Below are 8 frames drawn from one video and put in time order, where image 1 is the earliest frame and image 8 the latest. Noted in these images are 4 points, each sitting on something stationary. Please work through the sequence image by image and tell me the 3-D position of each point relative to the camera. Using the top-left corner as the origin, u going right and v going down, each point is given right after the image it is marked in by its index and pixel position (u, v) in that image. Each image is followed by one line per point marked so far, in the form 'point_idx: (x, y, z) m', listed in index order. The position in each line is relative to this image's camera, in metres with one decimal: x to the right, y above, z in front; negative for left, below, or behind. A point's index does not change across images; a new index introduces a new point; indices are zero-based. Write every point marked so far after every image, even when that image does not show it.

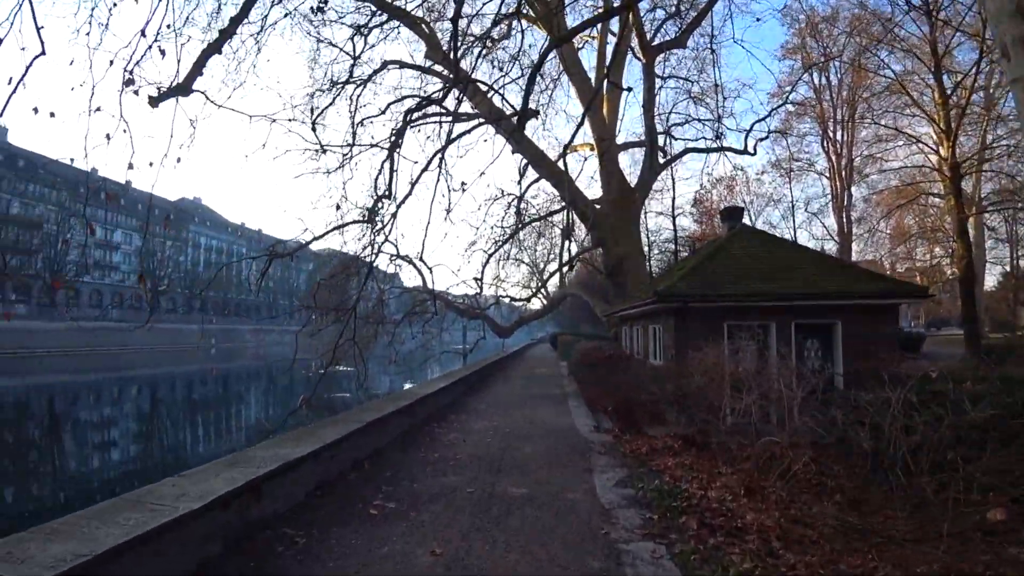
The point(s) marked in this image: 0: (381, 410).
0: (-1.4, -1.3, +8.6) m
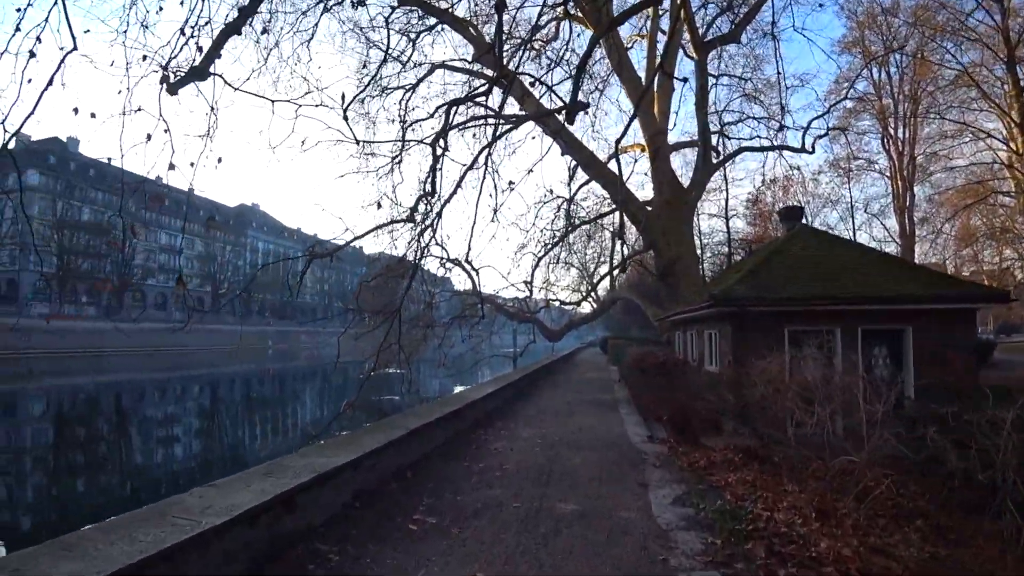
0: (-0.9, -1.4, +8.3) m
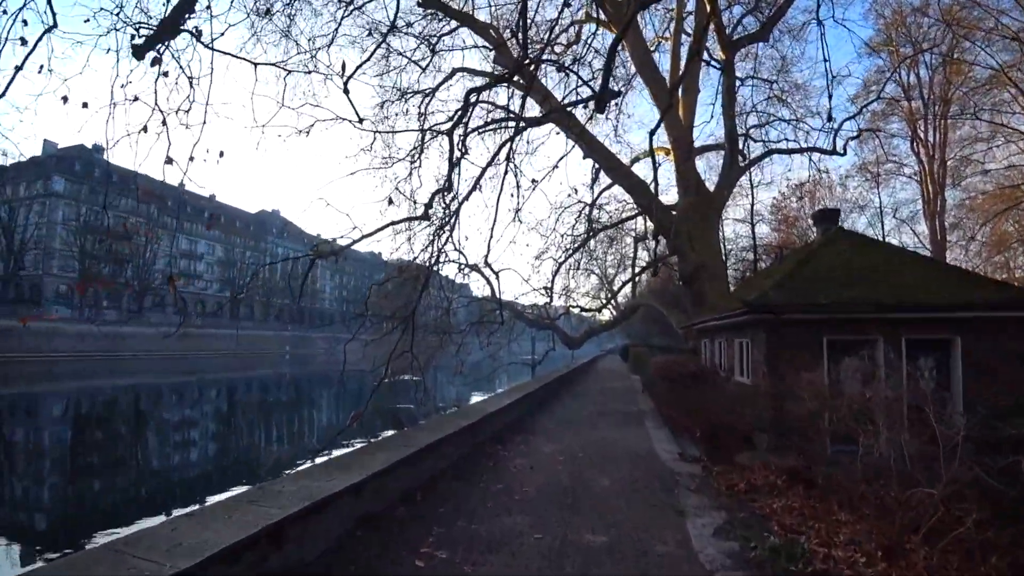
0: (-0.7, -1.4, +7.6) m
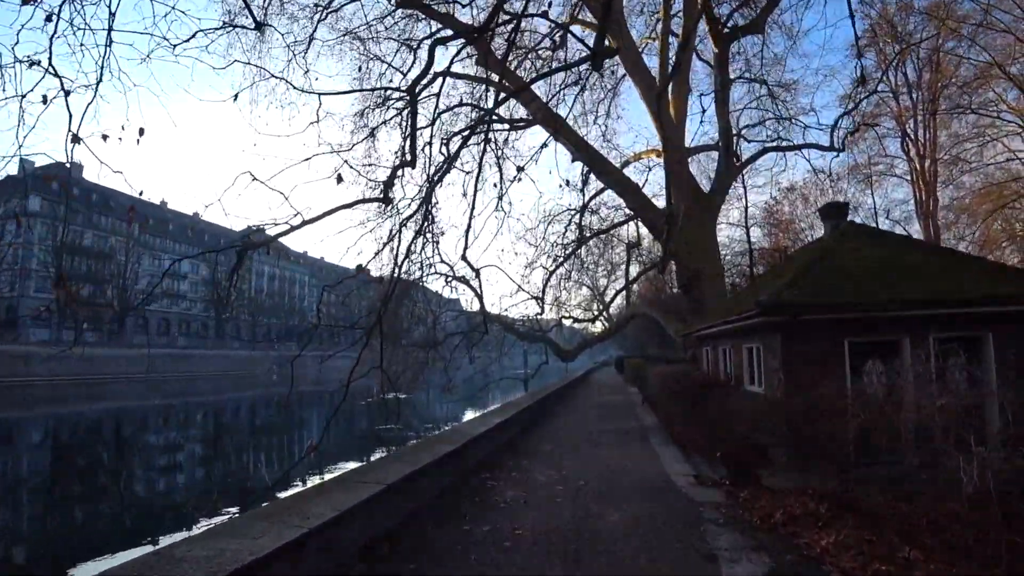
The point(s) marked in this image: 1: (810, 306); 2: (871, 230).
0: (-0.8, -1.4, +6.5) m
1: (+3.7, -0.2, +9.9) m
2: (+6.0, +1.0, +12.9) m
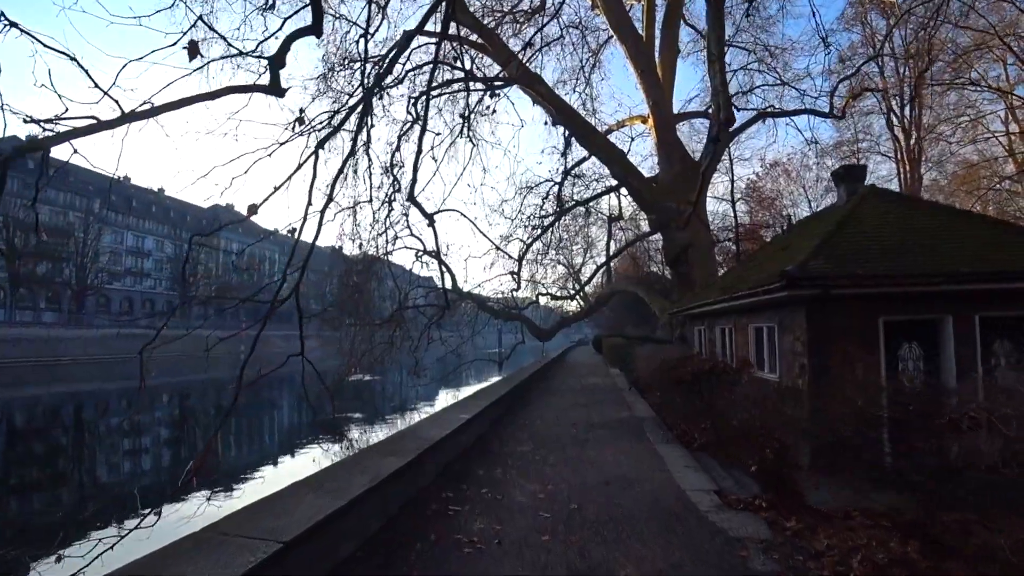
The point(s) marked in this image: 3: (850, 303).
0: (-1.0, -1.2, +4.8) m
1: (+3.4, +0.1, +8.3) m
2: (+5.6, +1.4, +11.3) m
3: (+3.7, -0.2, +8.6) m
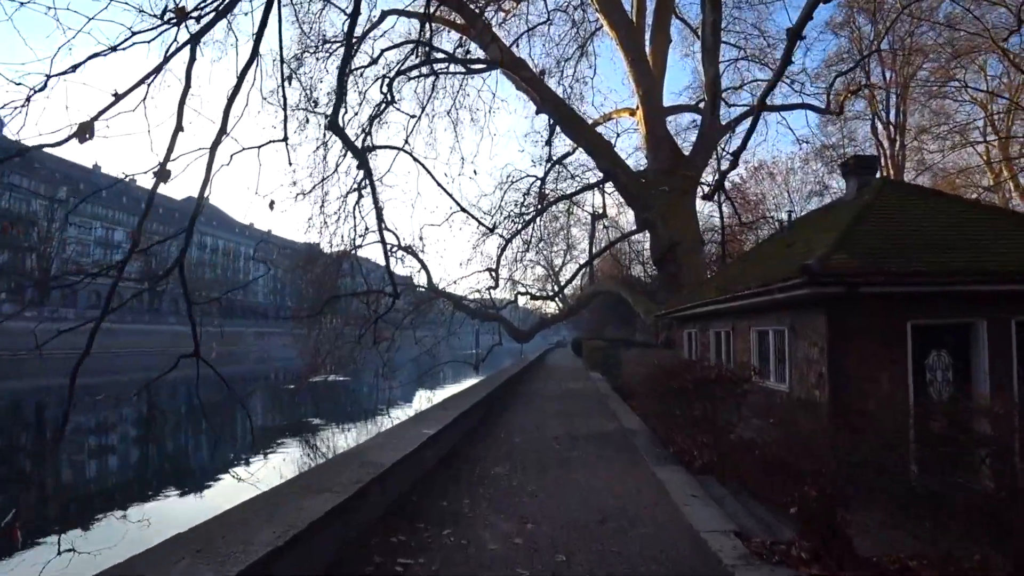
0: (-1.1, -1.1, +3.6) m
1: (+3.2, +0.1, +7.2) m
2: (+5.3, +1.3, +10.3) m
3: (+3.5, -0.2, +7.5) m
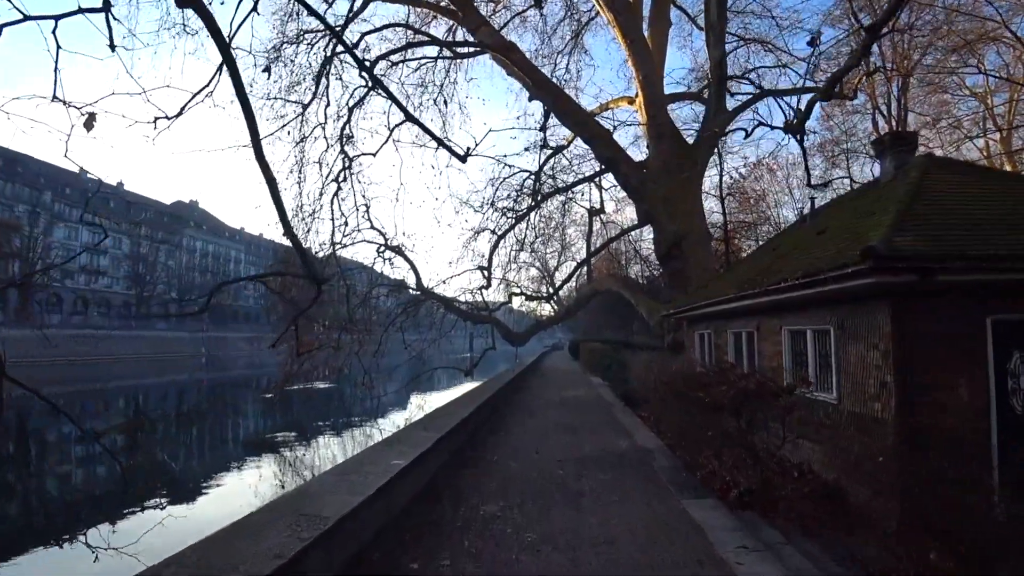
0: (-1.1, -1.0, +2.2) m
1: (+3.2, +0.2, +5.8) m
2: (+5.2, +1.4, +9.0) m
3: (+3.4, -0.1, +6.1) m
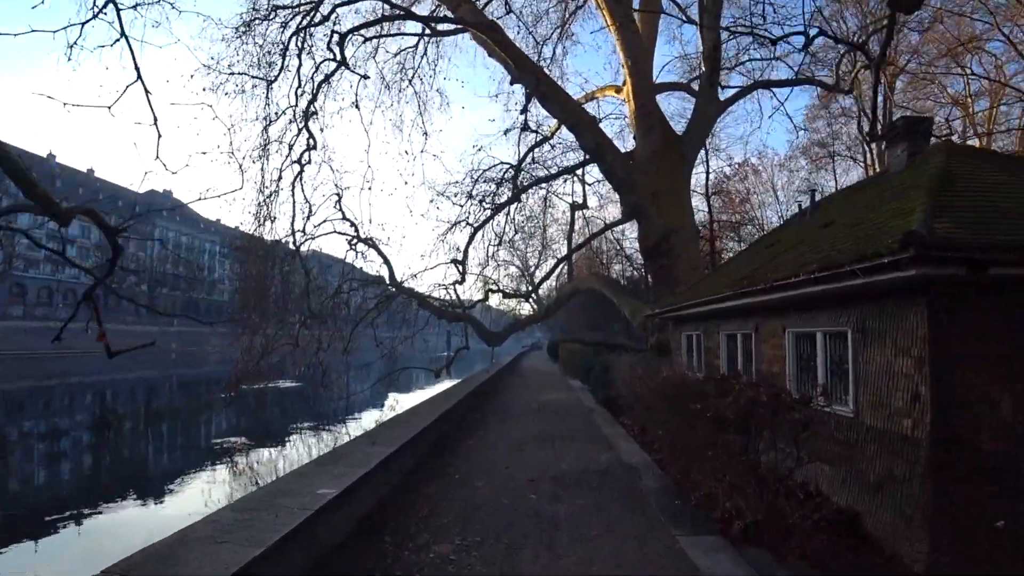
0: (-1.3, -0.9, +1.1) m
1: (+3.0, +0.2, +4.9) m
2: (+5.0, +1.4, +8.1) m
3: (+3.2, 0.0, +5.2) m
